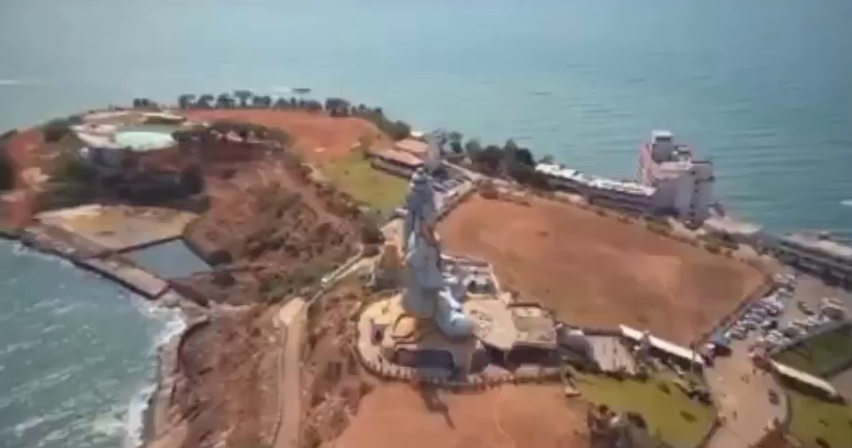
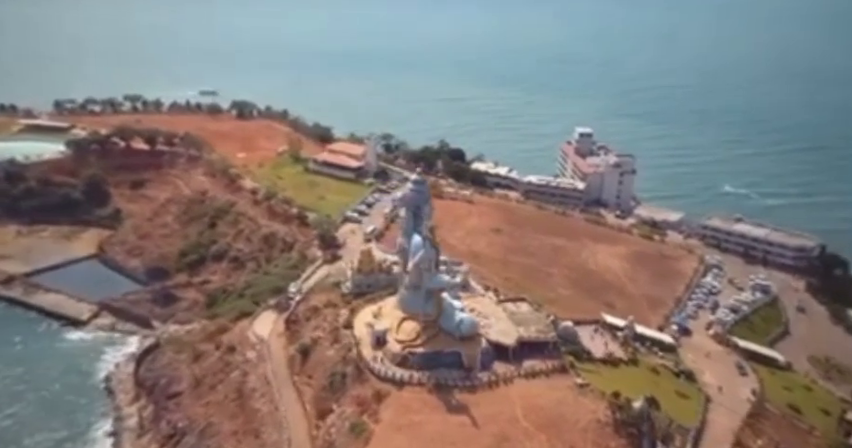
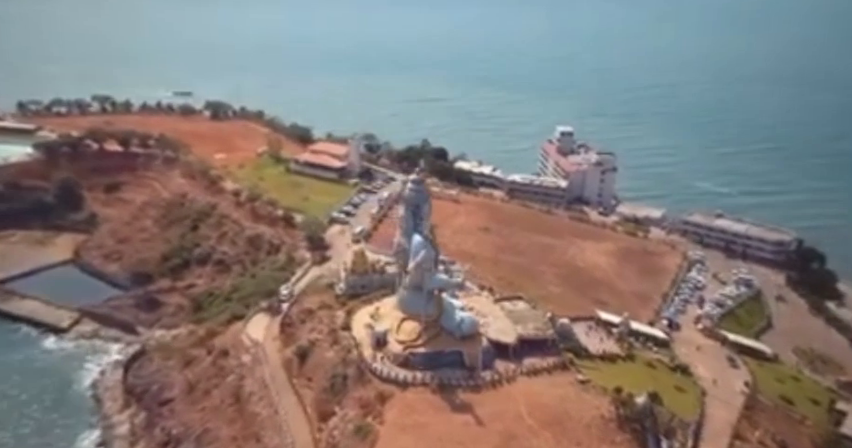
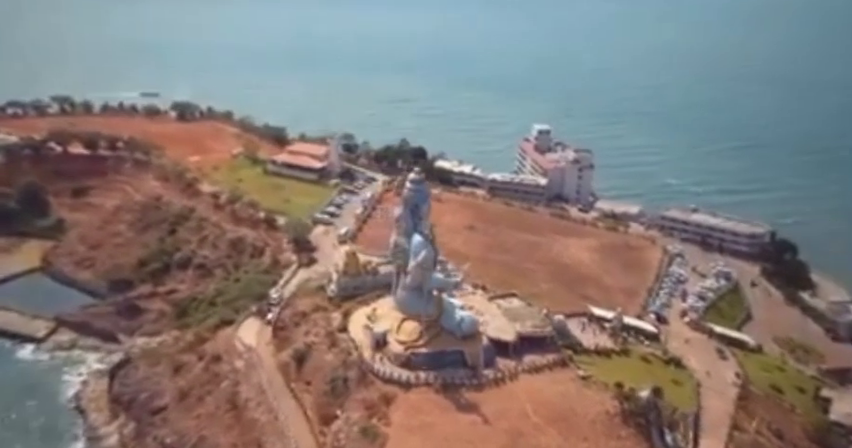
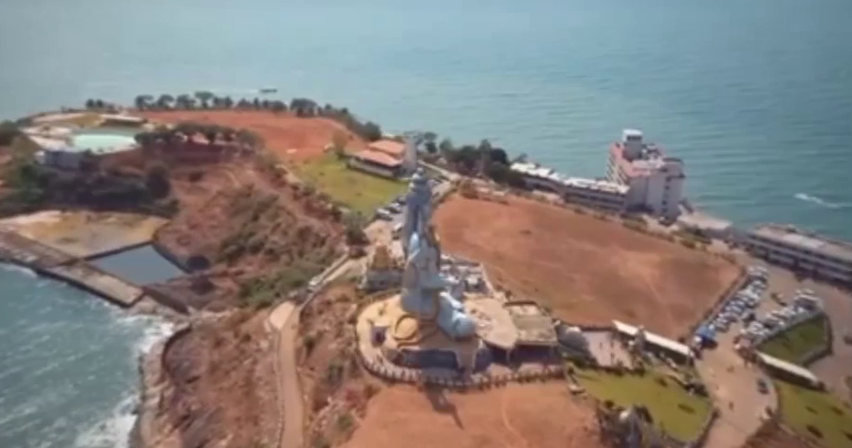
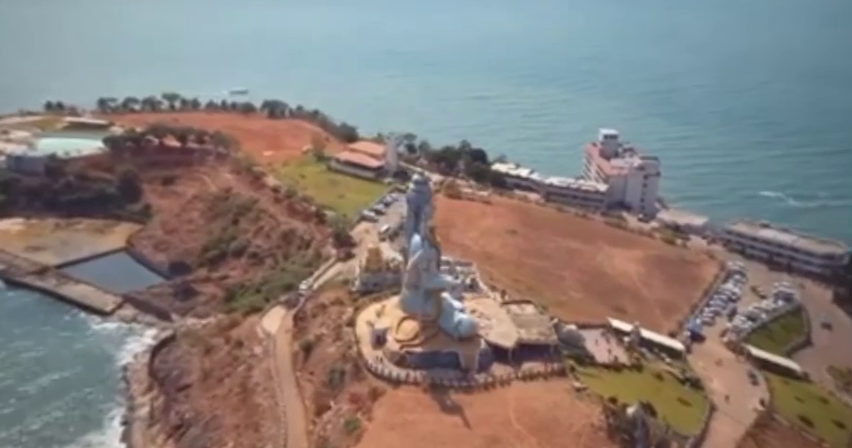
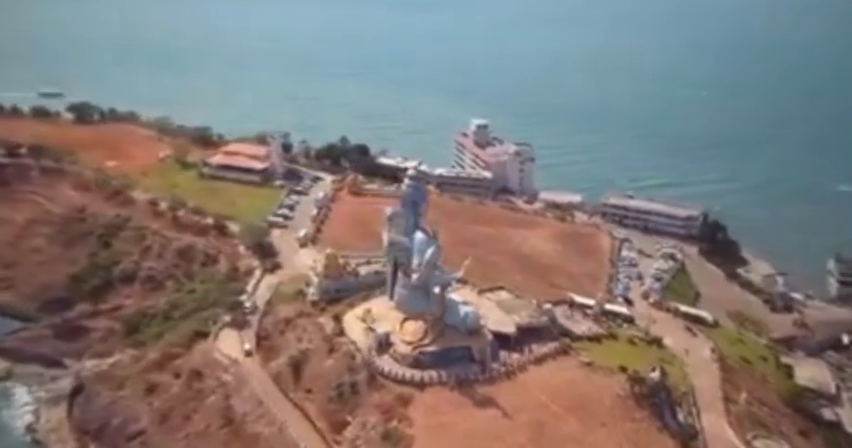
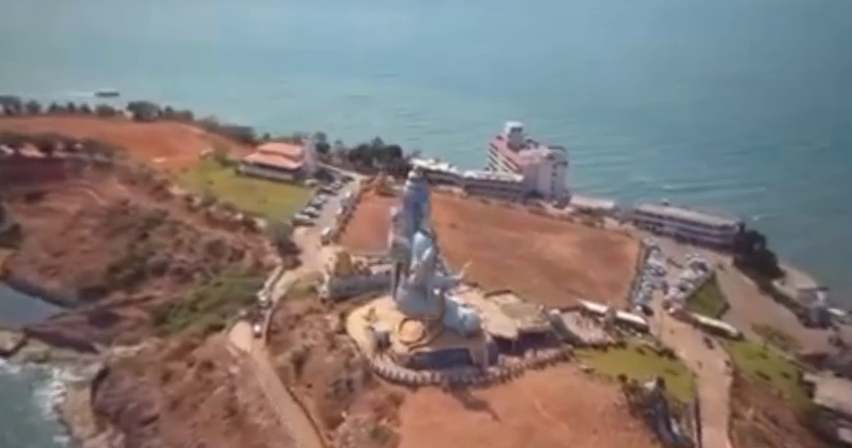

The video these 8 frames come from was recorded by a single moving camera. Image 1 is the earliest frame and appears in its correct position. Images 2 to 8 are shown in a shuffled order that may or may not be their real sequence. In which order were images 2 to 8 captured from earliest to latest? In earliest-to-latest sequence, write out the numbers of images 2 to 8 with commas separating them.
5, 6, 2, 3, 4, 8, 7
